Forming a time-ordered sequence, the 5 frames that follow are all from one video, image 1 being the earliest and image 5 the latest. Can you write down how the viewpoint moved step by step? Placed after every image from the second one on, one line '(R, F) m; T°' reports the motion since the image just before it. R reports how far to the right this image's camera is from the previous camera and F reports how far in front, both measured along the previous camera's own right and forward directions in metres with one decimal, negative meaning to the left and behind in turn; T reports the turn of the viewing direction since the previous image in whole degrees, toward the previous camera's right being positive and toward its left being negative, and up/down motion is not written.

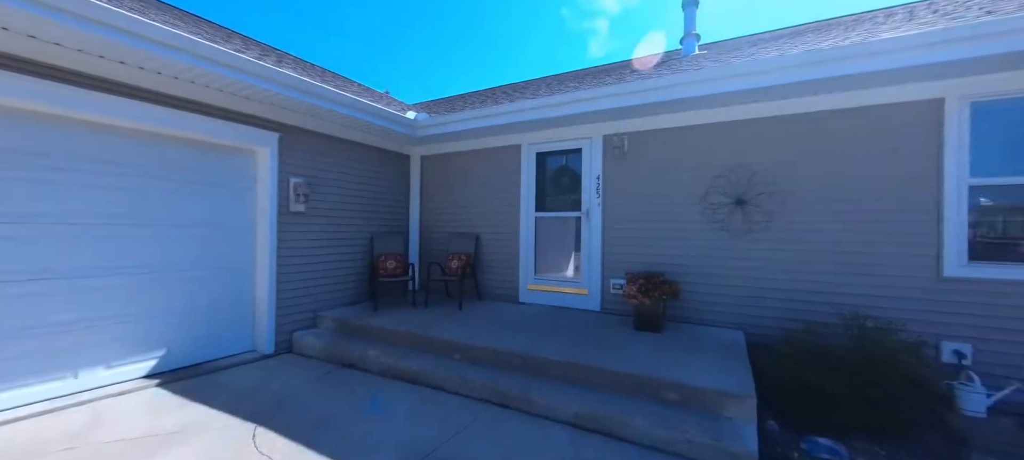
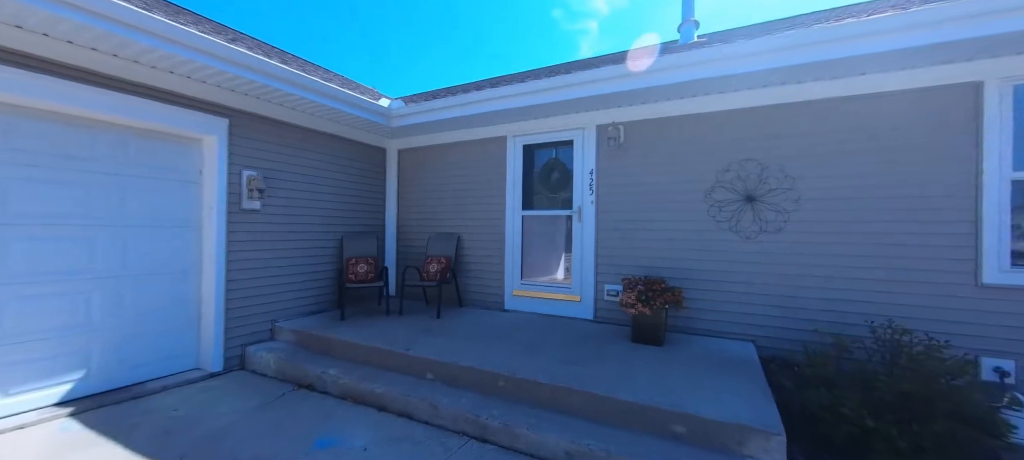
(+0.1, +0.4) m; +1°
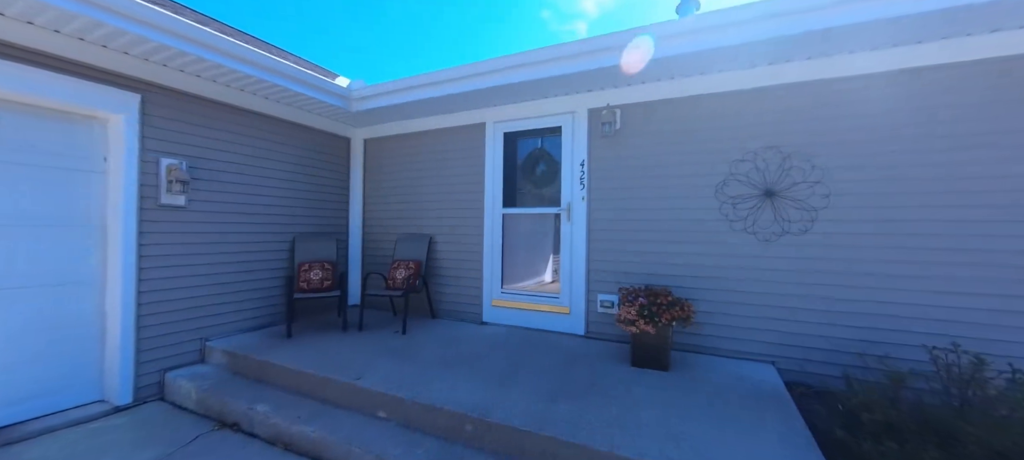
(+0.1, +0.6) m; +2°
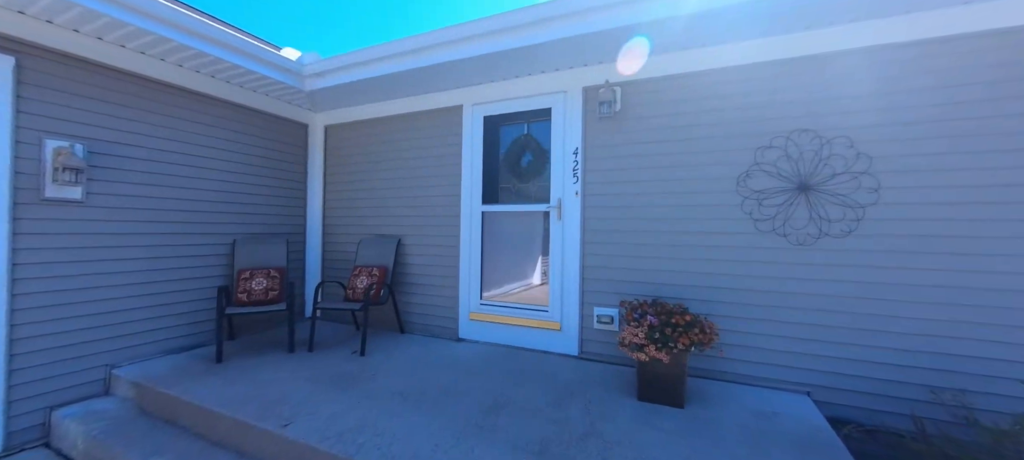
(+0.1, +0.6) m; +2°
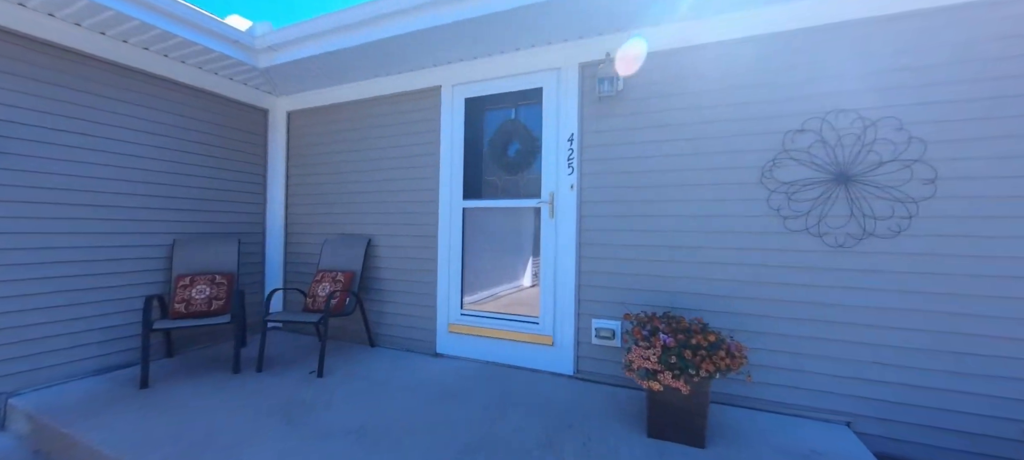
(0.0, +0.4) m; +1°
